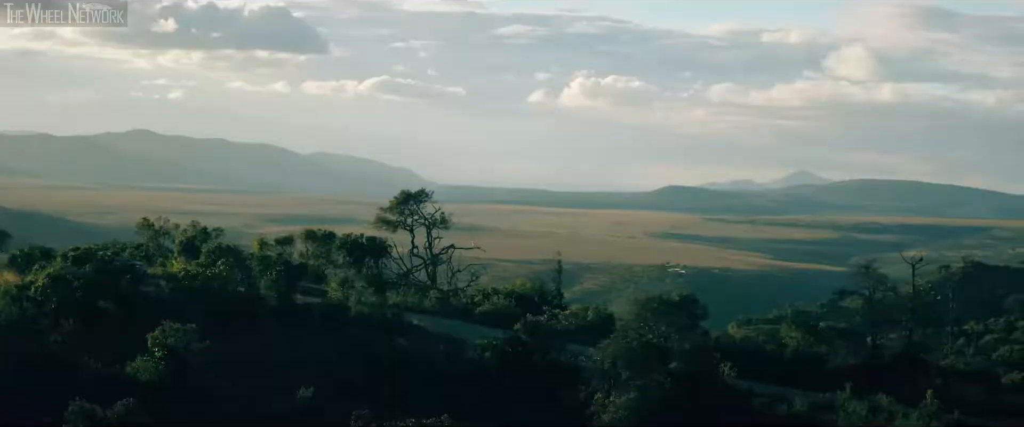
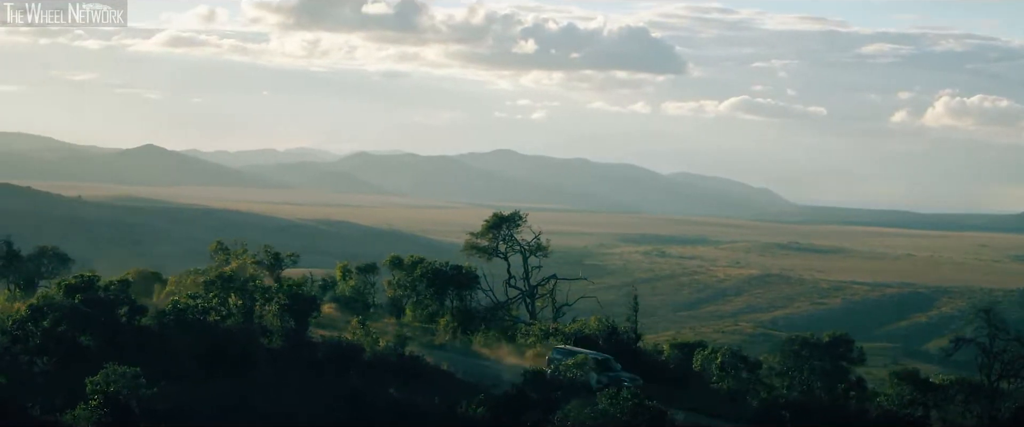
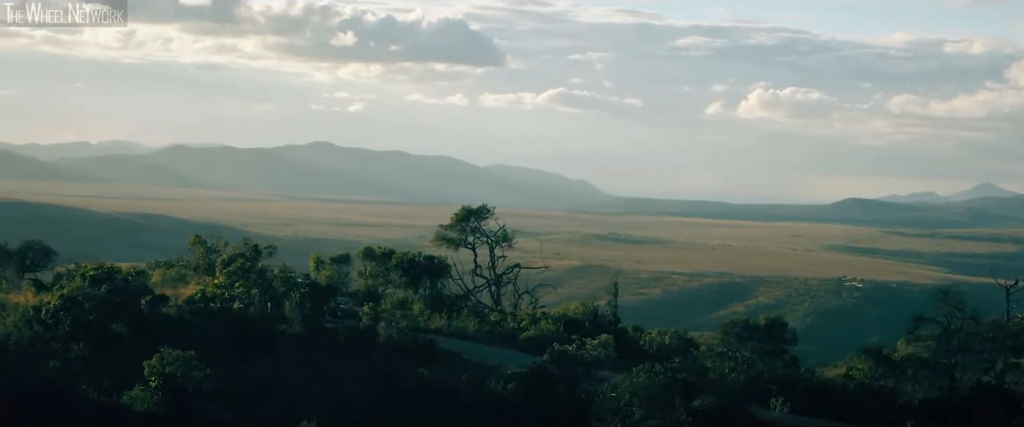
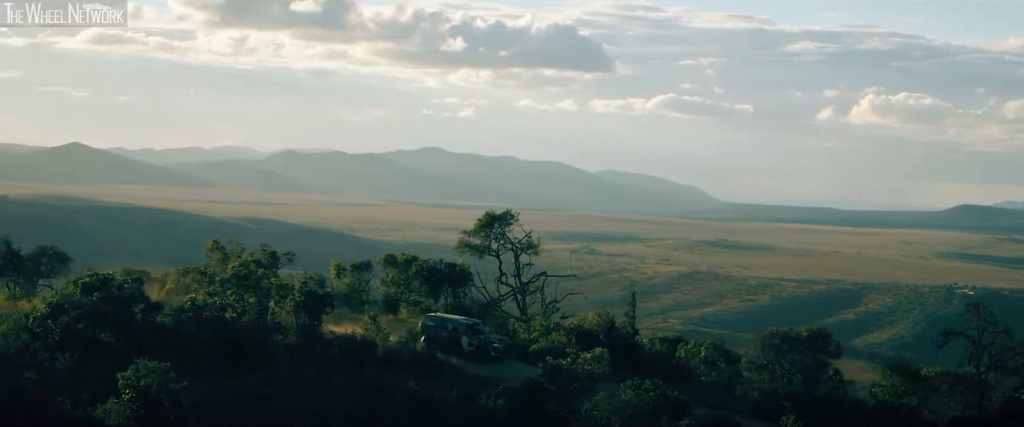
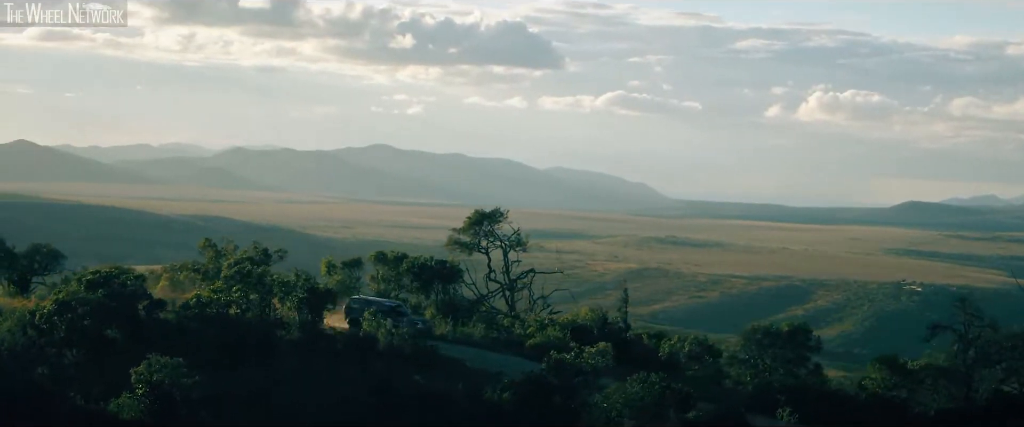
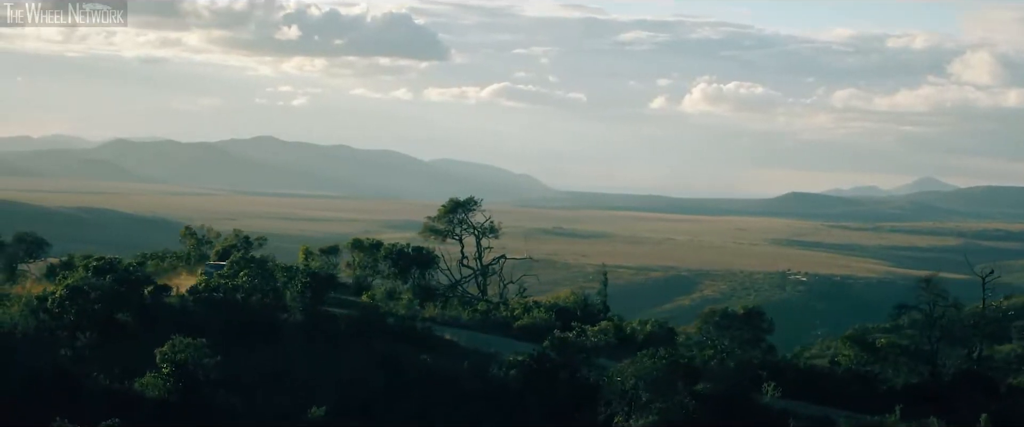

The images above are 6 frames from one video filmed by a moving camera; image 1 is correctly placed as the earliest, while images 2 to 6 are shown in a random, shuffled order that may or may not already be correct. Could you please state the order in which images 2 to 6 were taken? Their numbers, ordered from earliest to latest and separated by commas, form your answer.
6, 3, 5, 4, 2
